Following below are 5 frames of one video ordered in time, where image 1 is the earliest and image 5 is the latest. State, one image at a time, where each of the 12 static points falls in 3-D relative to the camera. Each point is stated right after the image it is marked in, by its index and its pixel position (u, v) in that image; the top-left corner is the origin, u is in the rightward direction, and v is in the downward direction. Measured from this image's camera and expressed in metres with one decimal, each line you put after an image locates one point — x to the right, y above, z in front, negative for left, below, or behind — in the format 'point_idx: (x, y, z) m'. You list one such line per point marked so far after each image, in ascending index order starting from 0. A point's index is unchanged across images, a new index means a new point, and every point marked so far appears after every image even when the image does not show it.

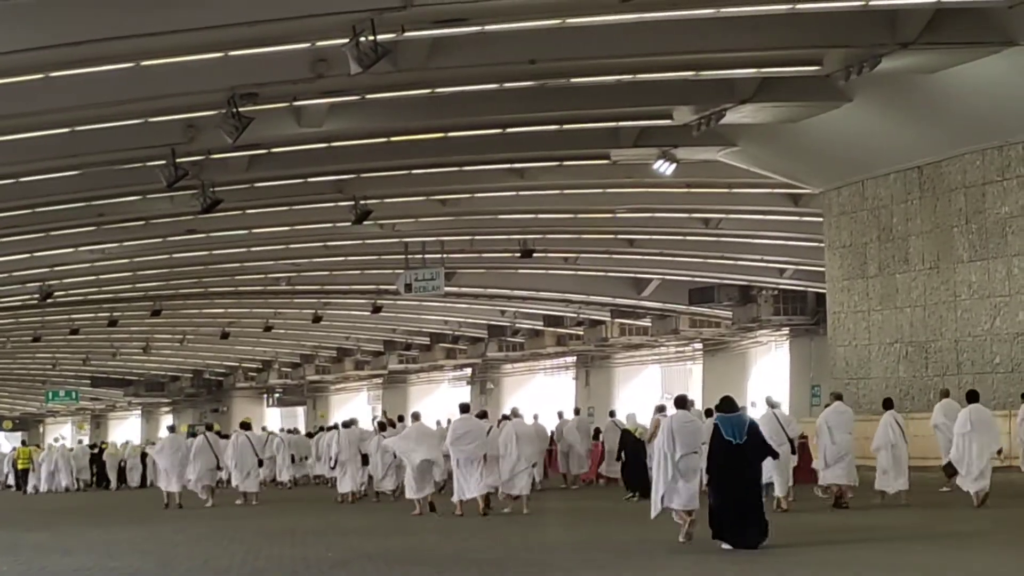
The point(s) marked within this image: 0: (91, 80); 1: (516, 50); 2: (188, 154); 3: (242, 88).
0: (-6.0, +2.9, +18.0) m
1: (-0.2, +3.2, +17.3) m
2: (-5.0, +2.1, +19.9) m
3: (-3.9, +2.8, +18.0) m
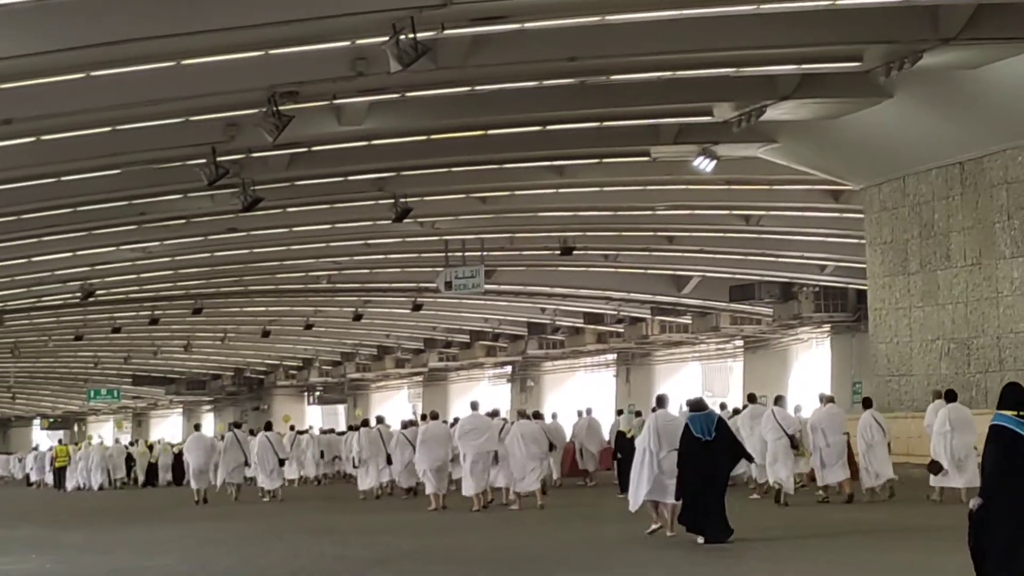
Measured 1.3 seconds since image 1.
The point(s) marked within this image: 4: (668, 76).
0: (-5.4, +2.9, +18.1) m
1: (+0.4, +3.2, +17.3) m
2: (-4.3, +2.1, +20.0) m
3: (-3.3, +2.8, +18.0) m
4: (+2.1, +3.0, +18.1) m
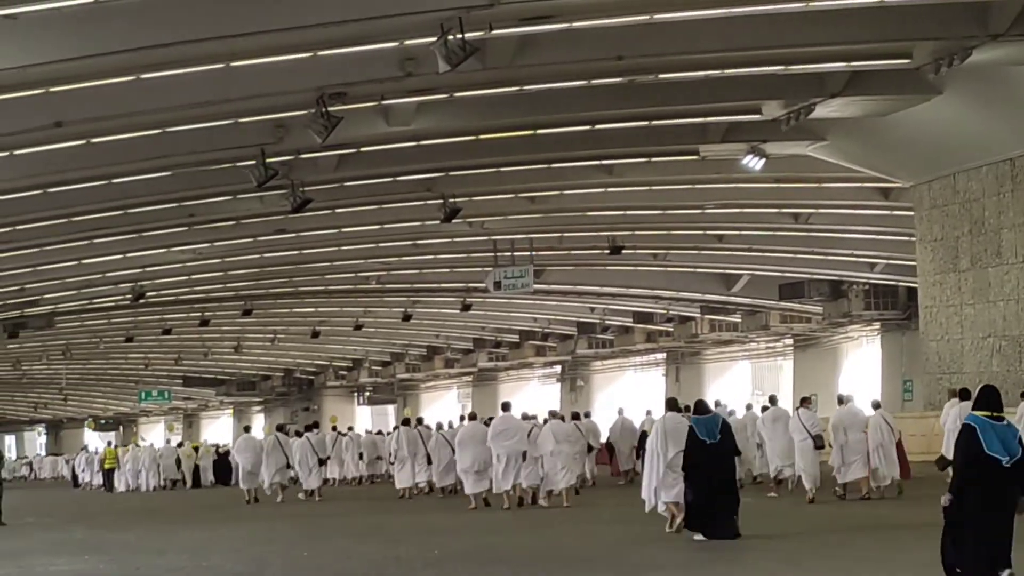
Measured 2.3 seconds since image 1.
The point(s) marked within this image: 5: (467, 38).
0: (-4.7, +2.9, +18.1) m
1: (+1.1, +3.2, +17.3) m
2: (-3.6, +2.1, +20.0) m
3: (-2.6, +2.8, +18.1) m
4: (+2.8, +3.0, +18.1) m
5: (-0.6, +3.2, +16.6) m
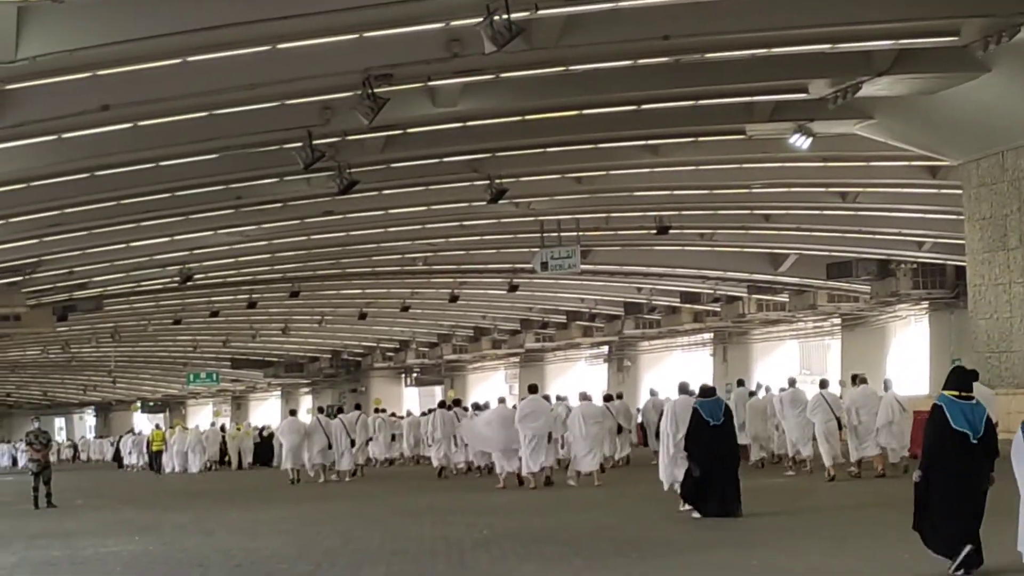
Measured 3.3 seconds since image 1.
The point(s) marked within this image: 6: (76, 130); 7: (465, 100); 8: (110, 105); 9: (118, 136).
0: (-4.0, +3.1, +18.2) m
1: (+1.8, +3.5, +17.3) m
2: (-2.9, +2.3, +20.0) m
3: (-1.9, +3.1, +18.1) m
4: (+3.5, +3.3, +18.1) m
5: (+0.1, +3.5, +16.6) m
6: (-6.6, +2.4, +19.6) m
7: (-0.7, +2.8, +19.3) m
8: (-5.8, +2.6, +18.5) m
9: (-6.1, +2.3, +19.8) m
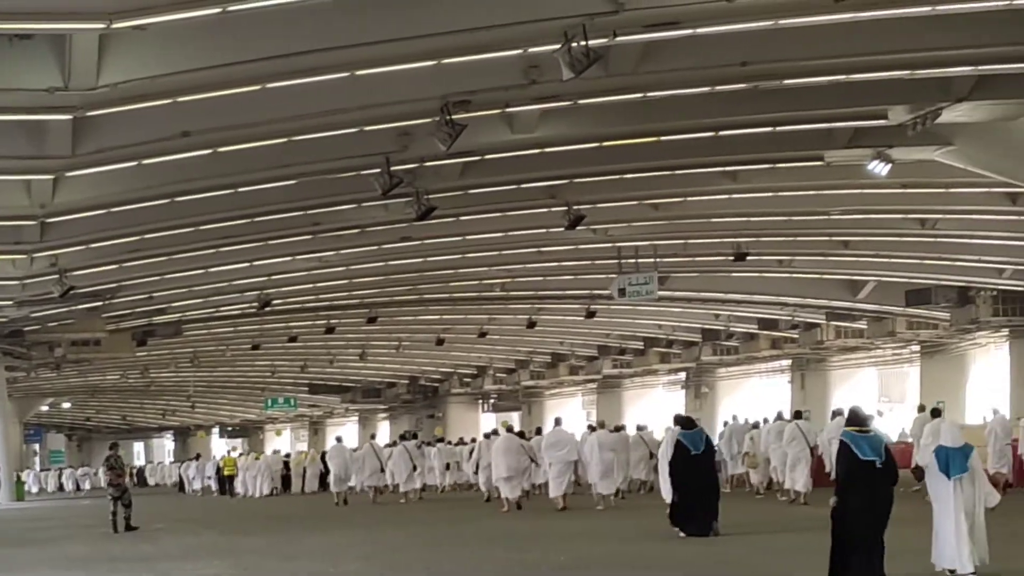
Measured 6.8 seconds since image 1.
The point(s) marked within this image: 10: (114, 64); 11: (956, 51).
0: (-2.9, +2.8, +18.3) m
1: (+2.9, +3.1, +17.3) m
2: (-1.7, +2.0, +20.1) m
3: (-0.8, +2.7, +18.1) m
4: (+4.7, +2.9, +18.0) m
5: (+1.2, +3.1, +16.6) m
6: (-5.5, +2.0, +19.7) m
7: (+0.5, +2.4, +19.4) m
8: (-4.6, +2.3, +18.6) m
9: (-4.9, +1.9, +19.9) m
10: (-4.8, +2.7, +15.8) m
11: (+5.9, +3.1, +16.9) m
